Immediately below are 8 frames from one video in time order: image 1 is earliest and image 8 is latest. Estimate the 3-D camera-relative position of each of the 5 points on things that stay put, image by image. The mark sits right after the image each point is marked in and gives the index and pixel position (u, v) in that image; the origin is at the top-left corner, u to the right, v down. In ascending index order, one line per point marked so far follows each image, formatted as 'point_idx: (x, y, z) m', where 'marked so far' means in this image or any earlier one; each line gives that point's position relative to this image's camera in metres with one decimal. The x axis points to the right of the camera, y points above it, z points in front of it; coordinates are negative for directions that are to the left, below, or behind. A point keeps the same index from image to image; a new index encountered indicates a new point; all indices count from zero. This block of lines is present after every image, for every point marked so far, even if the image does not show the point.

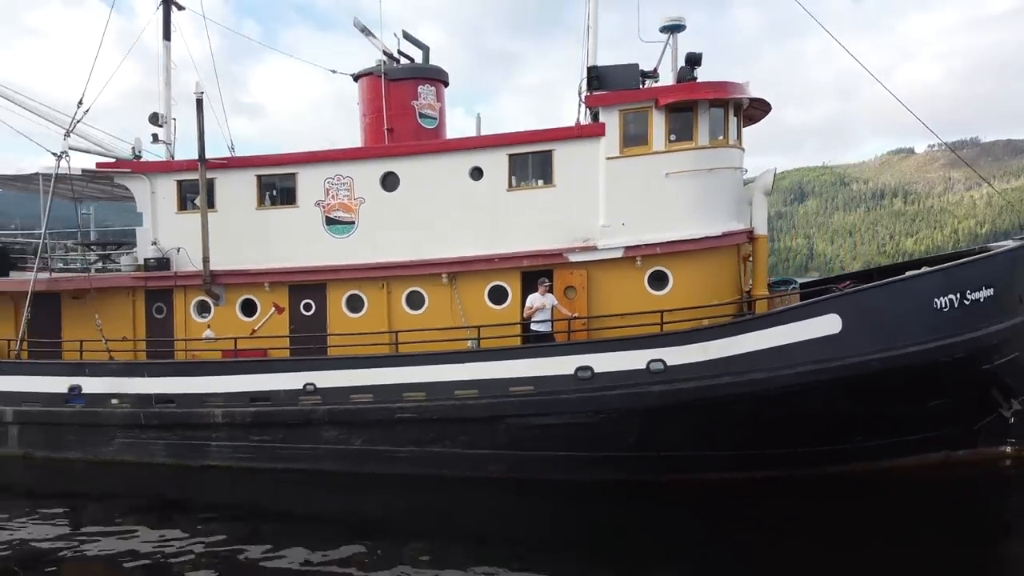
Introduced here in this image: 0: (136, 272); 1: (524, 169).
0: (-4.8, +0.2, +7.8) m
1: (+0.1, +1.4, +7.4) m
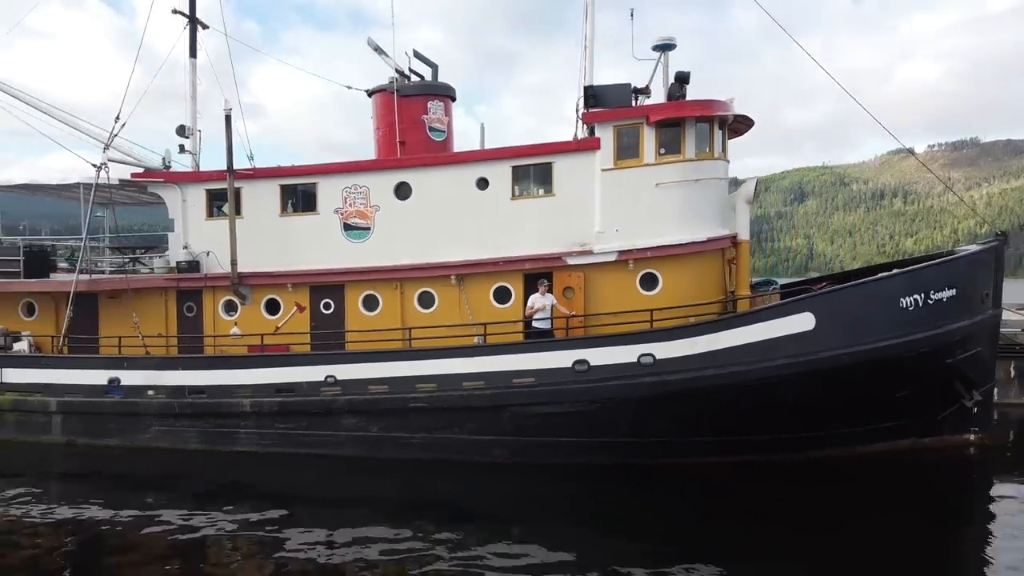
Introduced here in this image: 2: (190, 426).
0: (-4.7, +0.2, +8.4) m
1: (+0.2, +1.4, +8.0) m
2: (-4.2, -1.8, +8.1) m
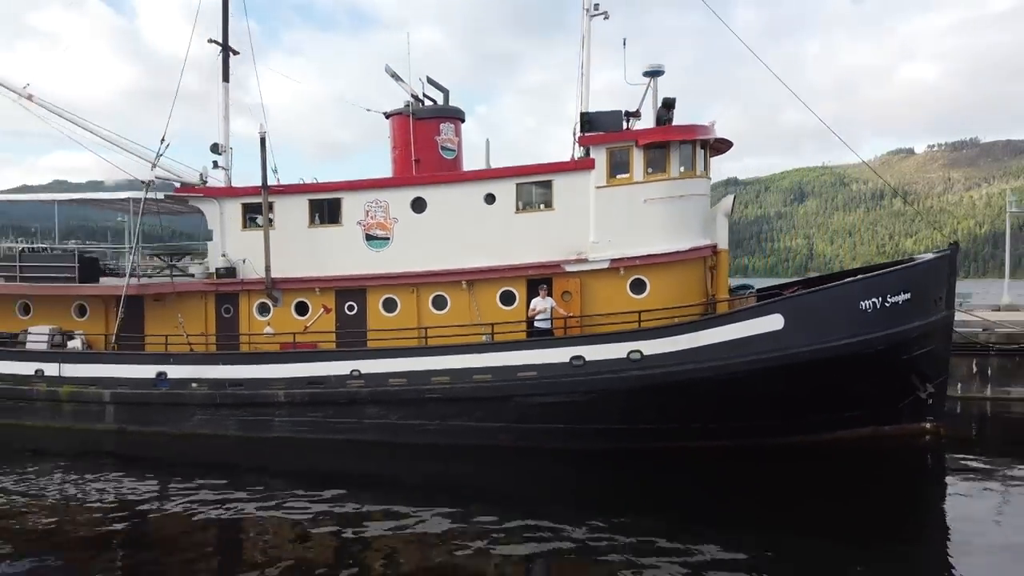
0: (-4.7, +0.1, +9.4) m
1: (+0.2, +1.4, +9.0) m
2: (-4.2, -1.9, +9.1) m
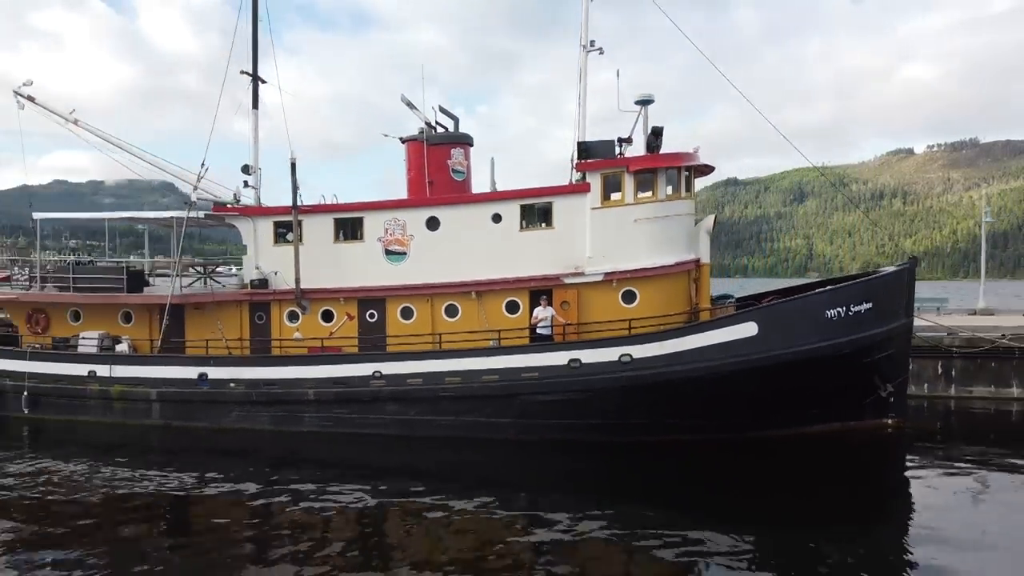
0: (-4.6, 0.0, +10.5) m
1: (+0.3, +1.2, +10.1) m
2: (-4.1, -2.0, +10.2) m
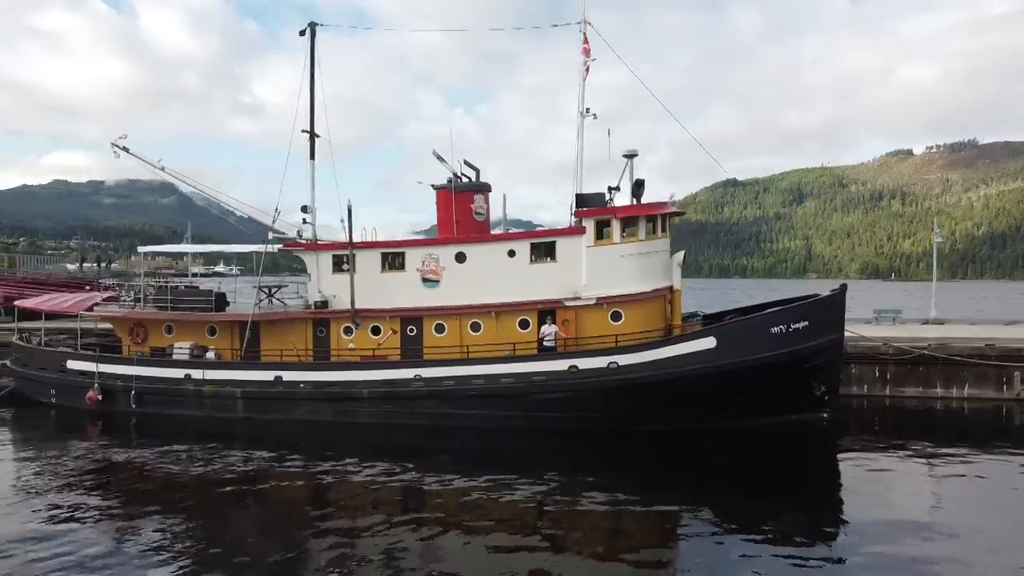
0: (-4.3, -0.5, +13.1) m
1: (+0.6, +0.8, +12.7) m
2: (-3.9, -2.5, +12.8) m
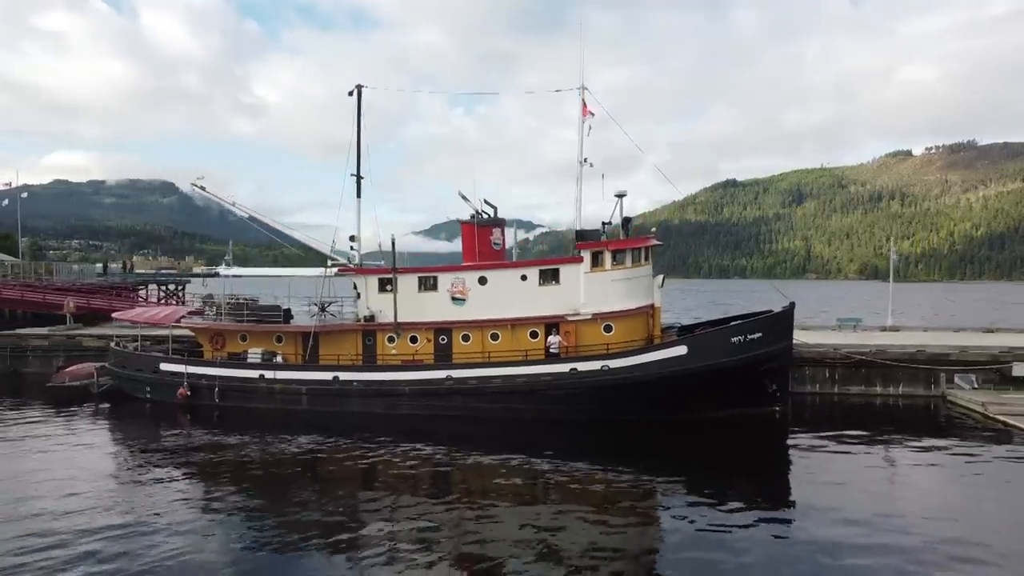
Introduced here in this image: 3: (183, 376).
0: (-4.0, -0.9, +16.1) m
1: (+0.9, +0.3, +15.7) m
2: (-3.6, -2.9, +15.8) m
3: (-9.0, -2.4, +16.8) m
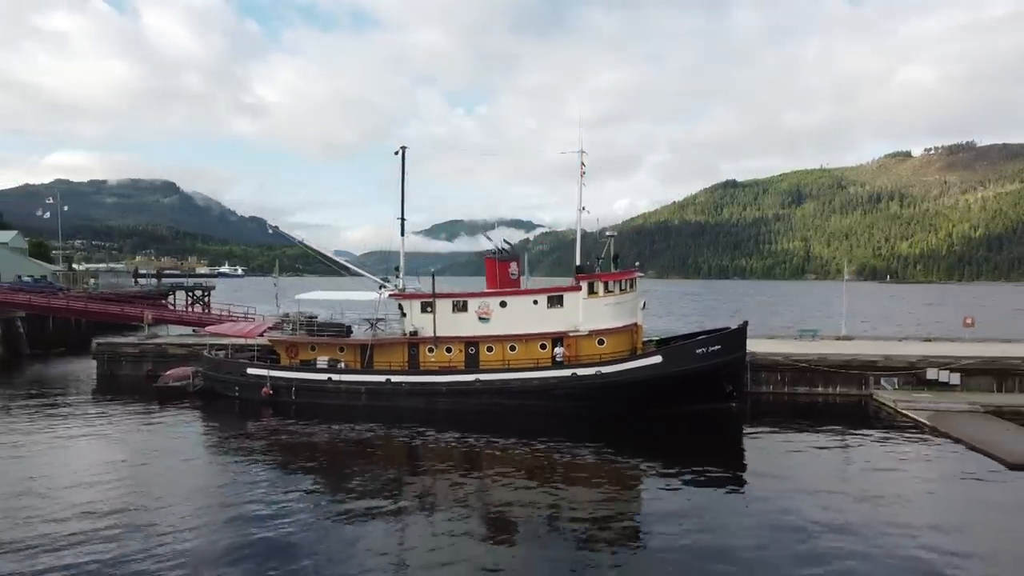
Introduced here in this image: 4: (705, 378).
0: (-3.6, -1.6, +20.5) m
1: (+1.3, -0.4, +20.1) m
2: (-3.1, -3.6, +20.2) m
3: (-8.5, -3.1, +21.2) m
4: (+6.3, -3.0, +19.8) m
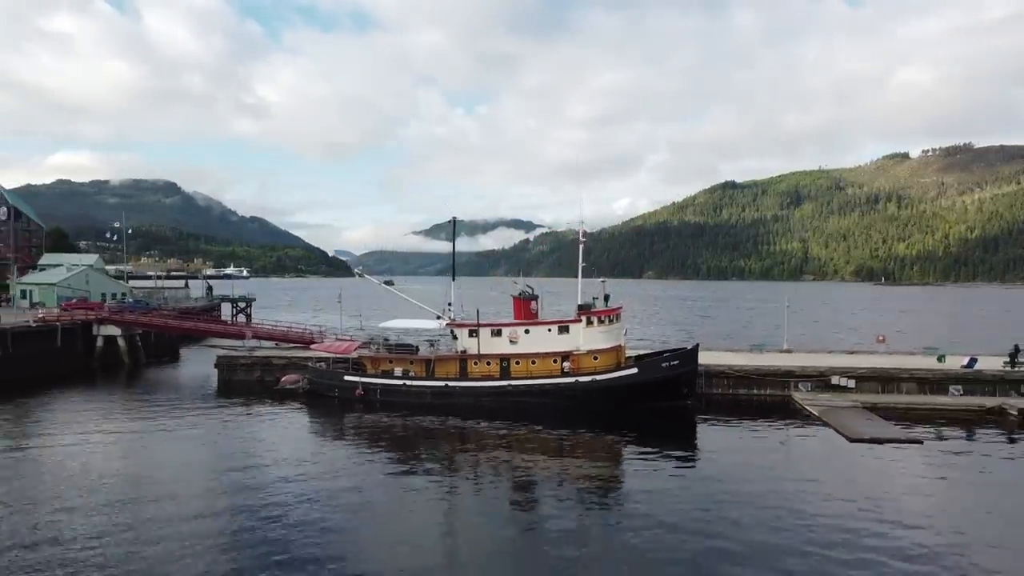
0: (-2.6, -3.1, +29.1) m
1: (+2.3, -1.9, +28.7) m
2: (-2.1, -5.2, +28.8) m
3: (-7.5, -4.6, +29.7) m
4: (+7.2, -4.5, +28.4) m
